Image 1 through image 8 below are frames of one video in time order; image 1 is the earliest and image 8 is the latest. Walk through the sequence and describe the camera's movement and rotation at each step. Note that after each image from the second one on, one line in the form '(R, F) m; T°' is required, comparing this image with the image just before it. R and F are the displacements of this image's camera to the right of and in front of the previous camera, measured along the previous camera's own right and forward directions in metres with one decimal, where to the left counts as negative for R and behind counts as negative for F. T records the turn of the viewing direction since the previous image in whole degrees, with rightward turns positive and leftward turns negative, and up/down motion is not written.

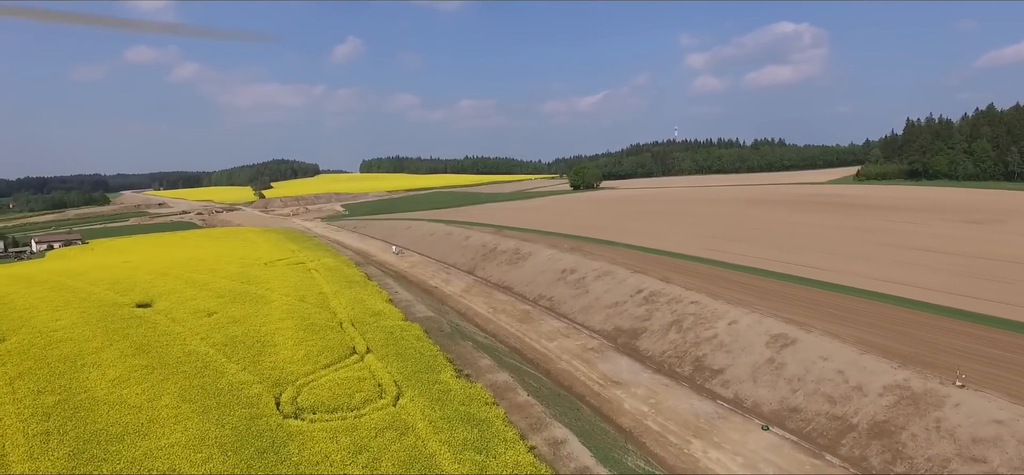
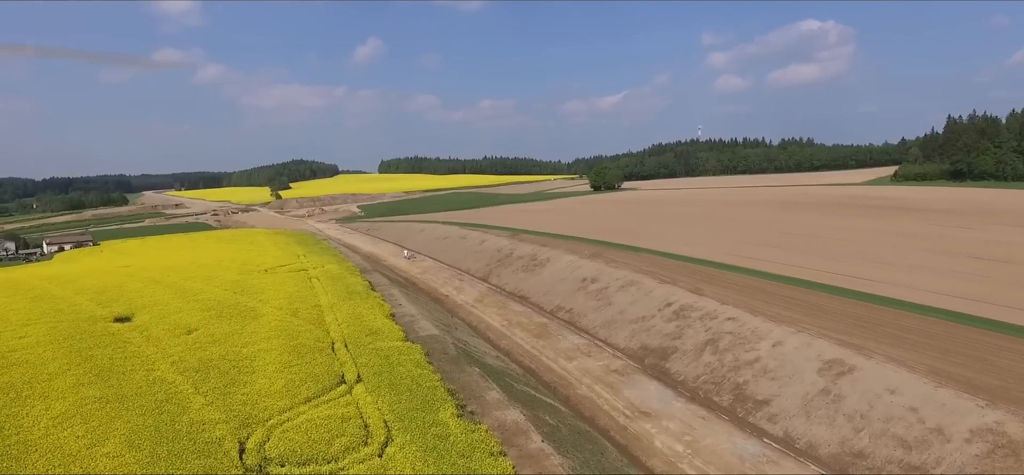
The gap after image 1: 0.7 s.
(+0.1, +2.3) m; -2°
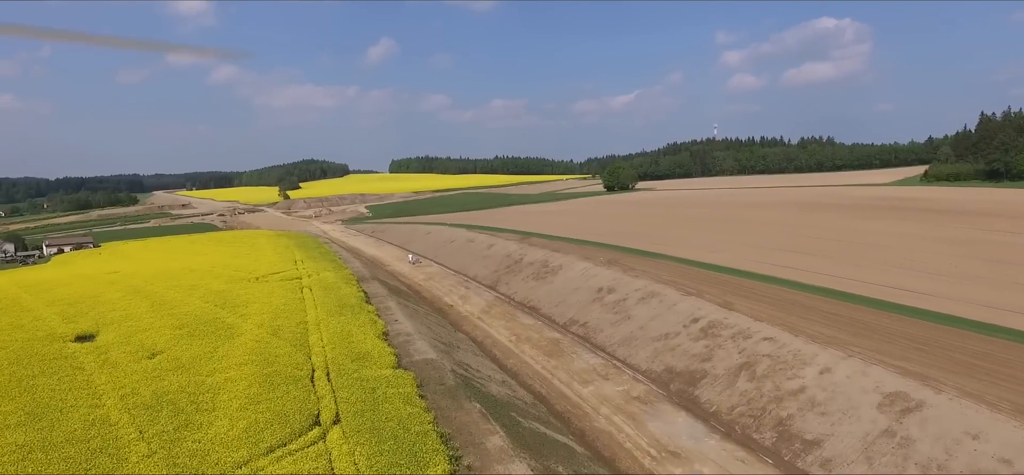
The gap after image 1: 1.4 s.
(+0.1, +2.3) m; -1°
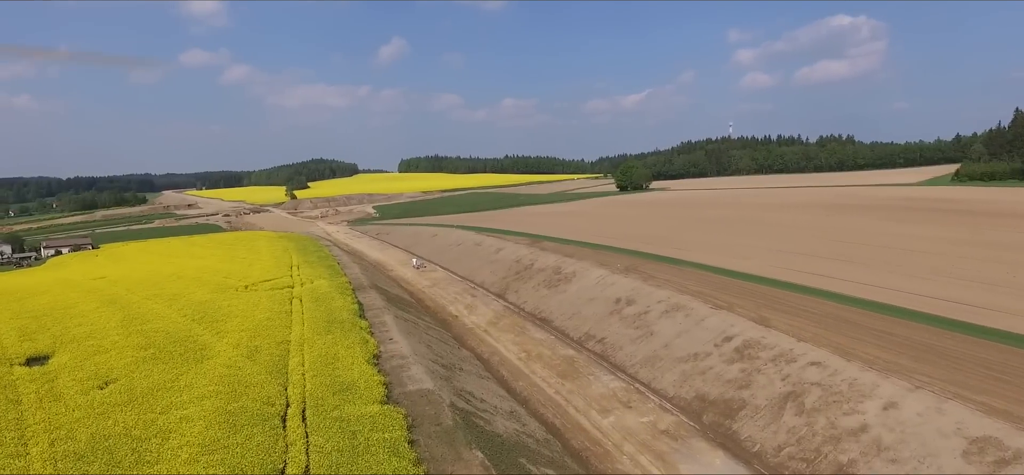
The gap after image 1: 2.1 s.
(0.0, +2.3) m; -1°
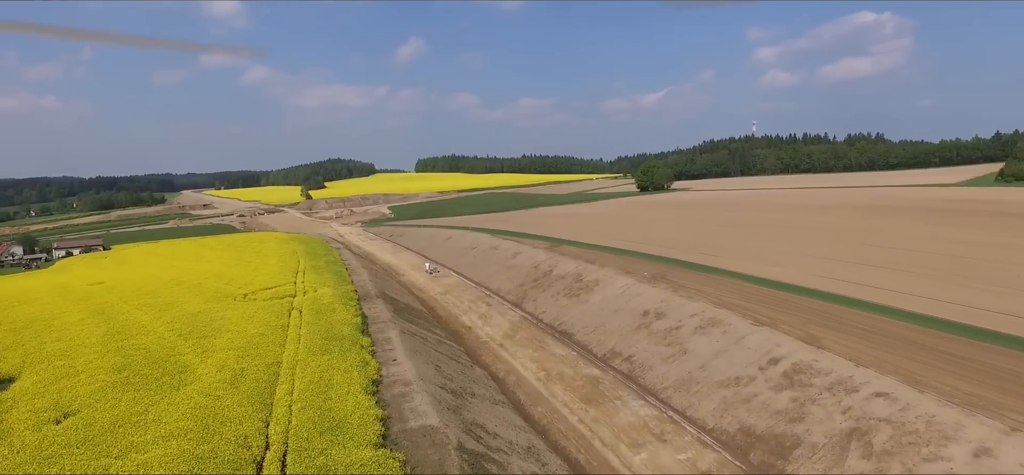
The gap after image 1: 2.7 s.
(0.0, +2.0) m; -2°
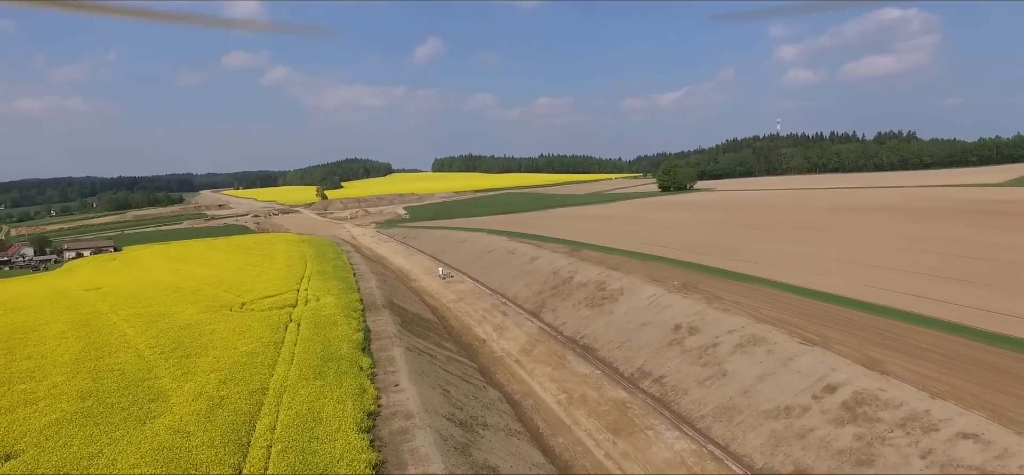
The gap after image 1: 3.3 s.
(0.0, +2.0) m; -2°
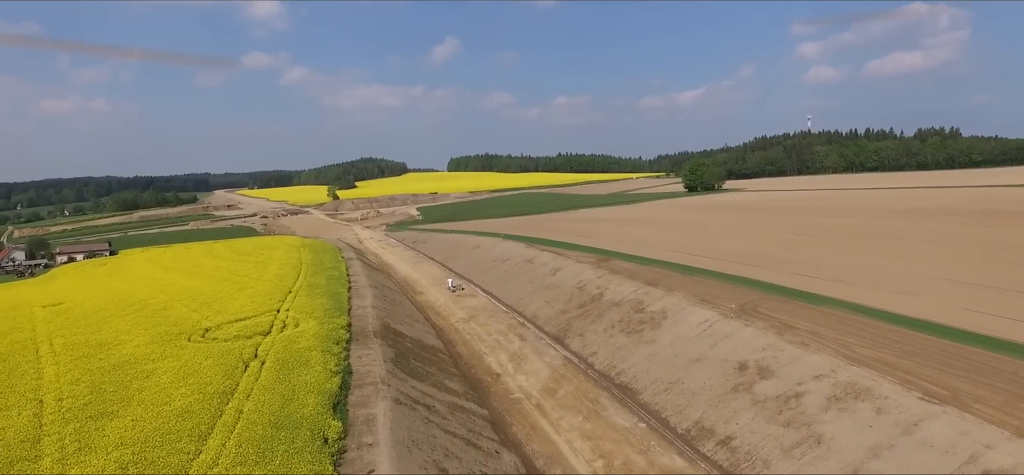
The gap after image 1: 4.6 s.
(-0.1, +4.2) m; -2°
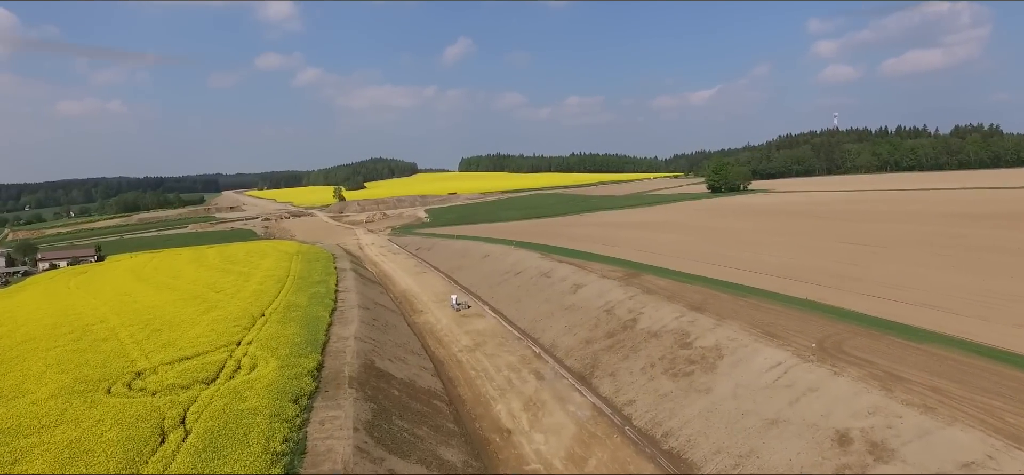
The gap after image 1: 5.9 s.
(-0.1, +4.3) m; -1°
